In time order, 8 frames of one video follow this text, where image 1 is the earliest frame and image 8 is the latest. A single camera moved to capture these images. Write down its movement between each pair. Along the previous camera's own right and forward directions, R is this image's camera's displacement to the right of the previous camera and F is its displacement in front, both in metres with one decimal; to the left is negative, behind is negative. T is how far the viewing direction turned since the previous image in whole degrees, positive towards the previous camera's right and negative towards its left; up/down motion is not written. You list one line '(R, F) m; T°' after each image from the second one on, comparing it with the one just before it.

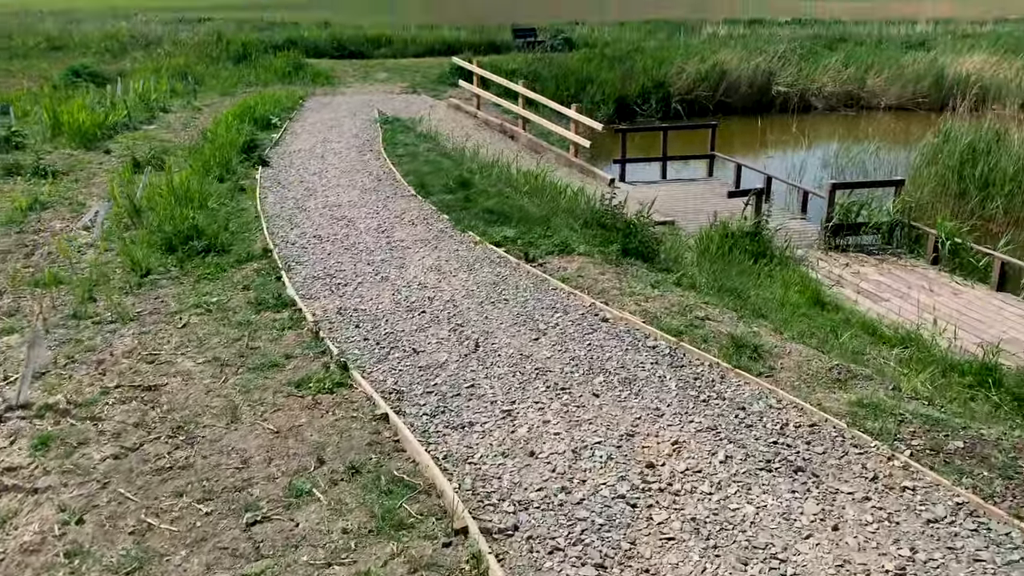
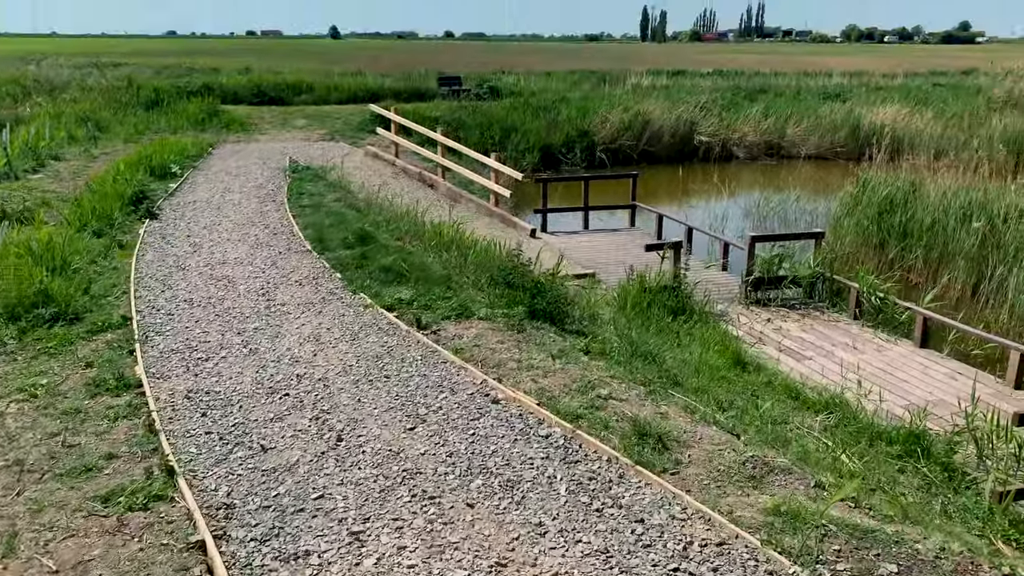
(+0.2, +0.5) m; +4°
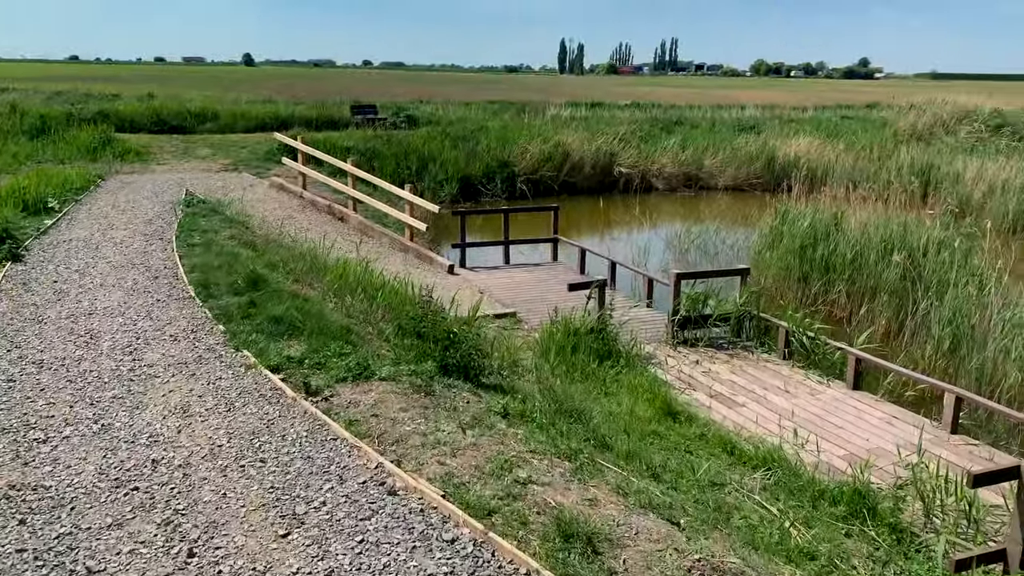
(+0.1, +0.5) m; +5°
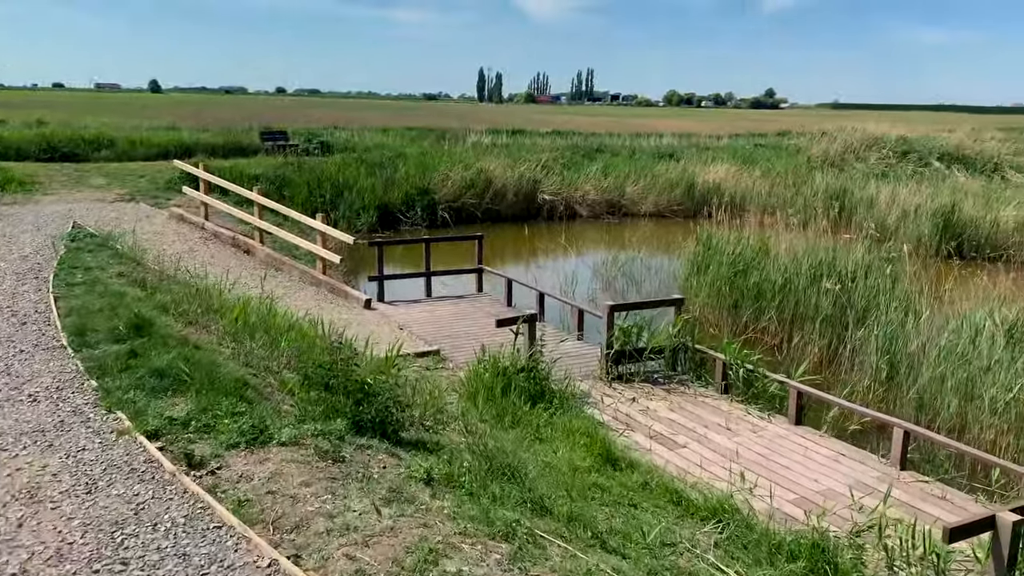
(0.0, +0.5) m; +5°
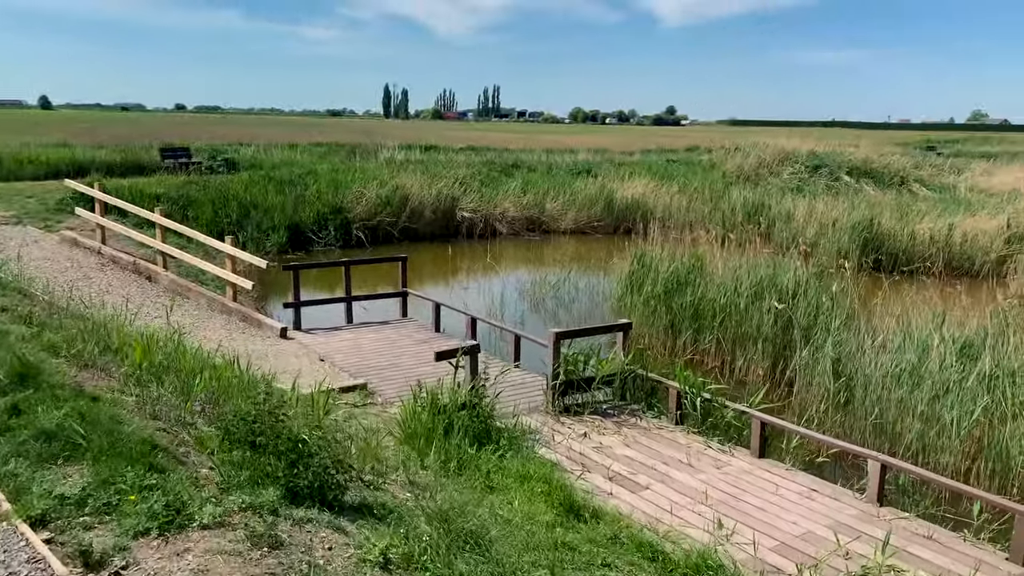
(-0.2, +0.5) m; +6°
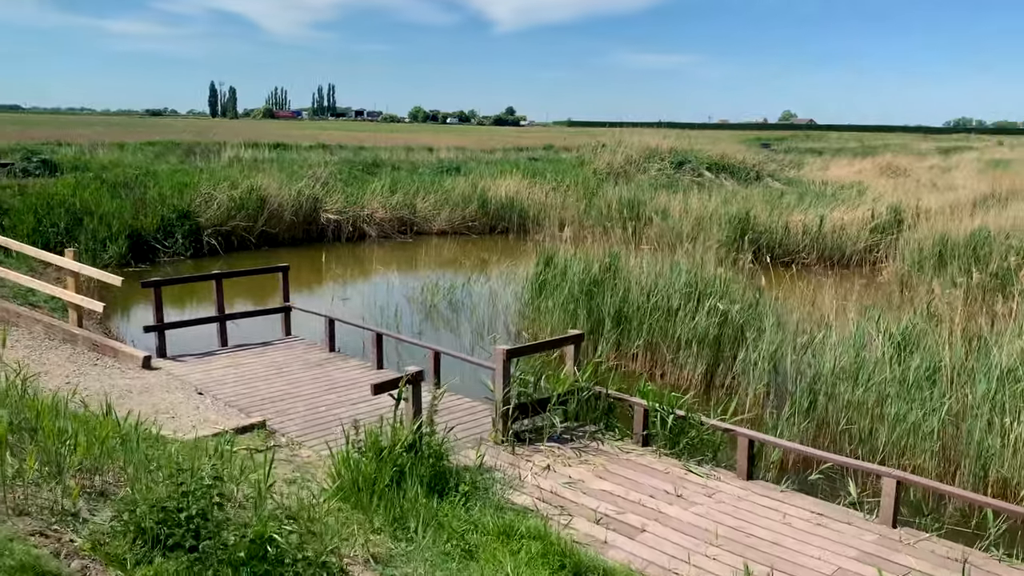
(-0.6, +0.9) m; +11°
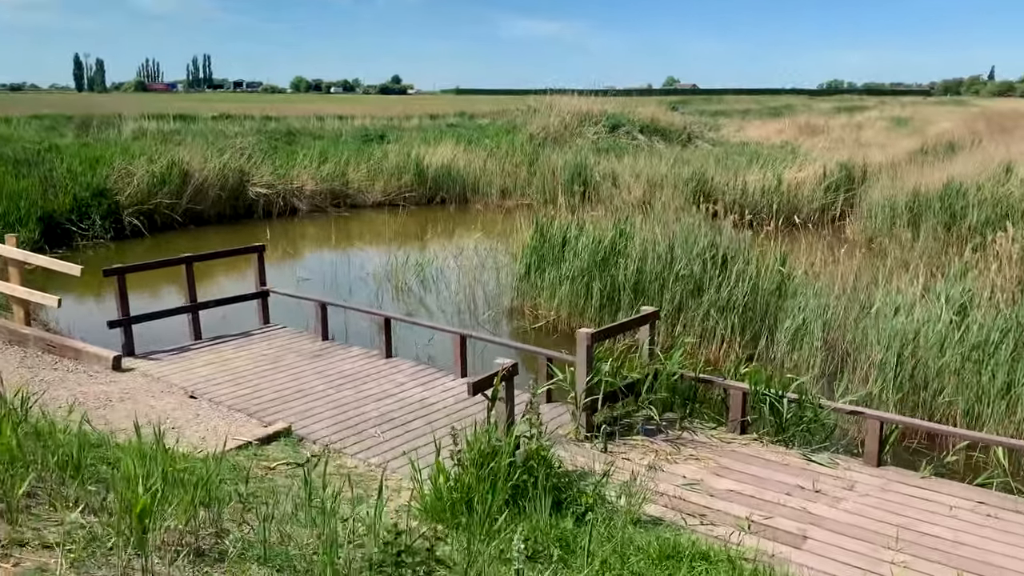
(-1.0, +0.7) m; +7°
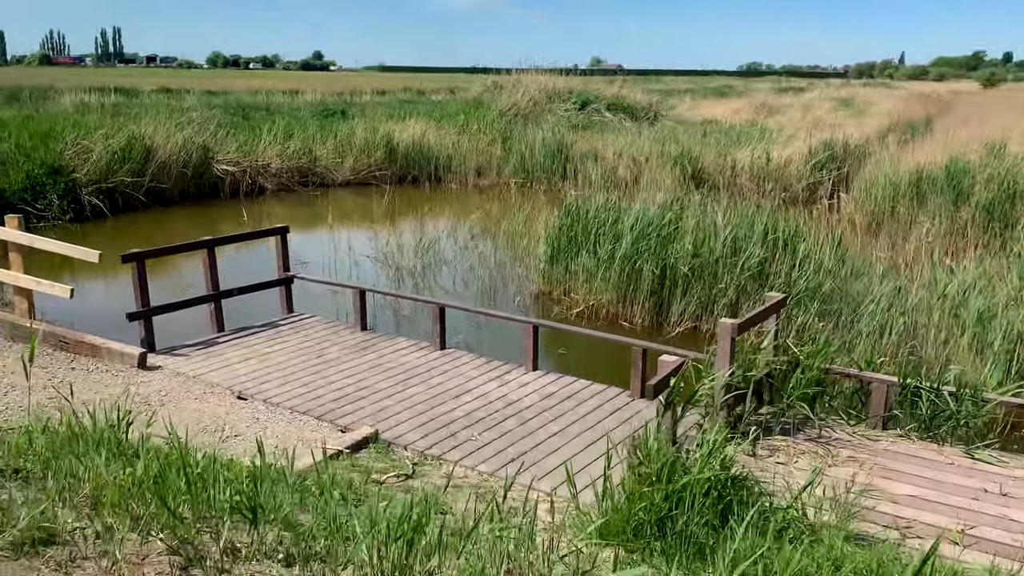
(-1.0, +0.6) m; +4°
